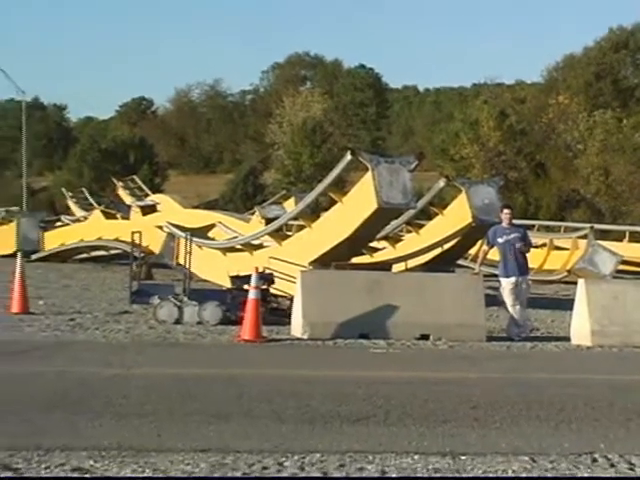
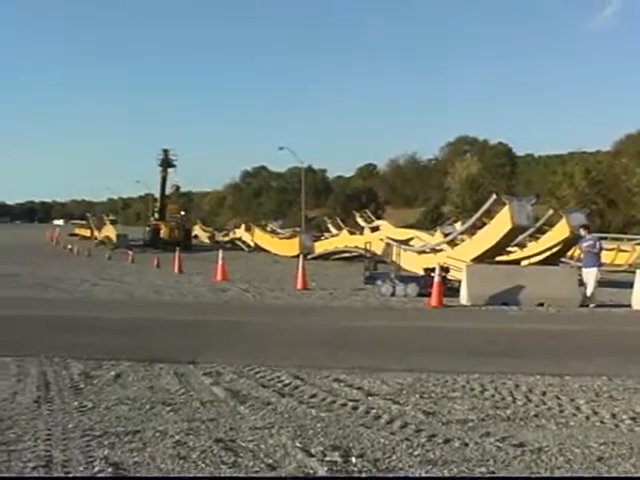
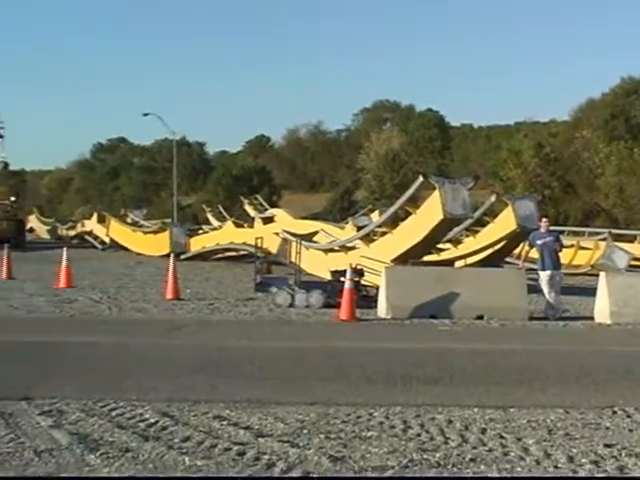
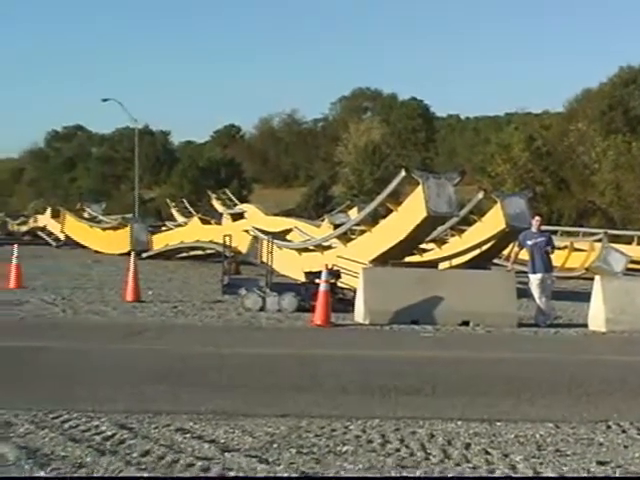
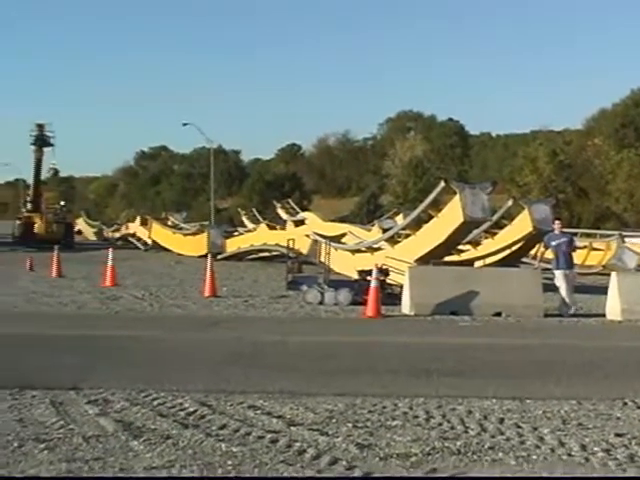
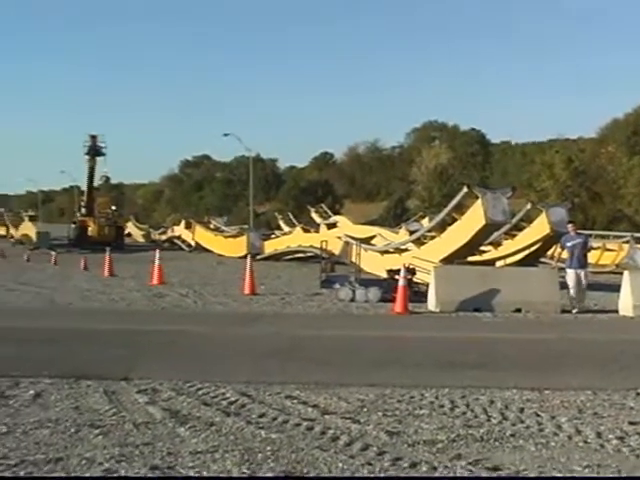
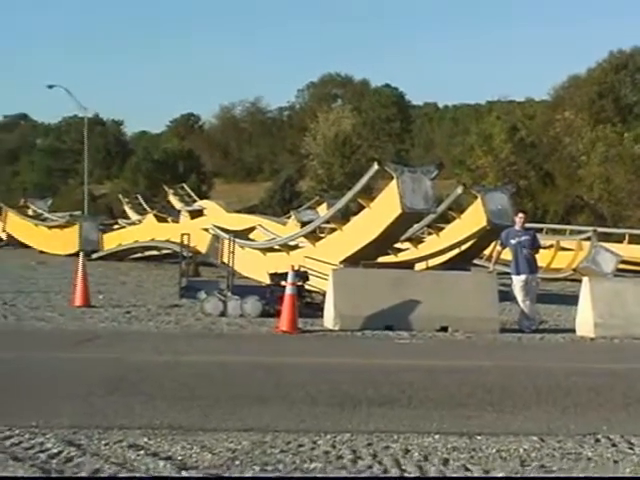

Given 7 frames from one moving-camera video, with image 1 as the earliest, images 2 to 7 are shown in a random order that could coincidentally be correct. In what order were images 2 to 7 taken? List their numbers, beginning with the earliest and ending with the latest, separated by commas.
7, 4, 3, 5, 6, 2
